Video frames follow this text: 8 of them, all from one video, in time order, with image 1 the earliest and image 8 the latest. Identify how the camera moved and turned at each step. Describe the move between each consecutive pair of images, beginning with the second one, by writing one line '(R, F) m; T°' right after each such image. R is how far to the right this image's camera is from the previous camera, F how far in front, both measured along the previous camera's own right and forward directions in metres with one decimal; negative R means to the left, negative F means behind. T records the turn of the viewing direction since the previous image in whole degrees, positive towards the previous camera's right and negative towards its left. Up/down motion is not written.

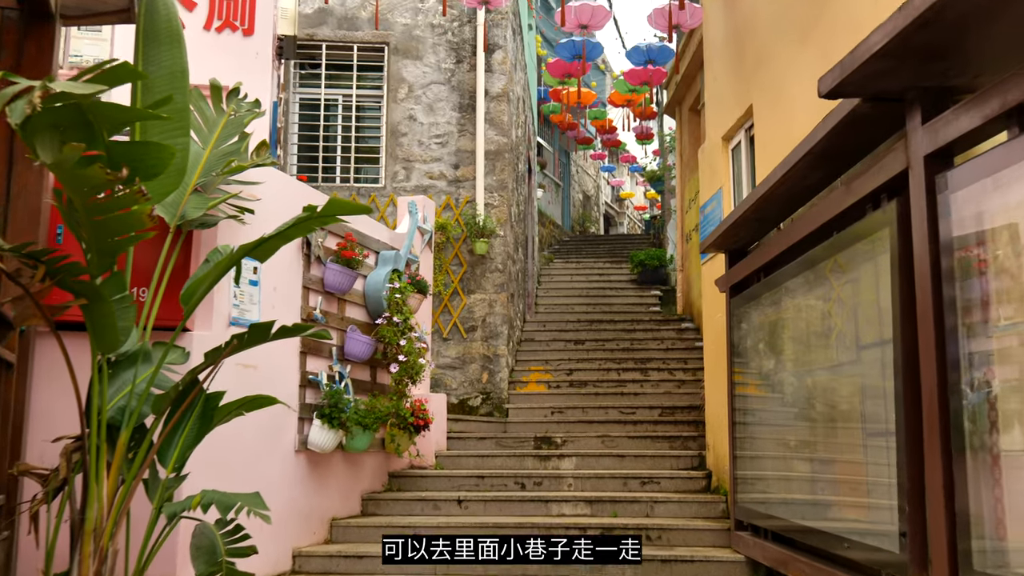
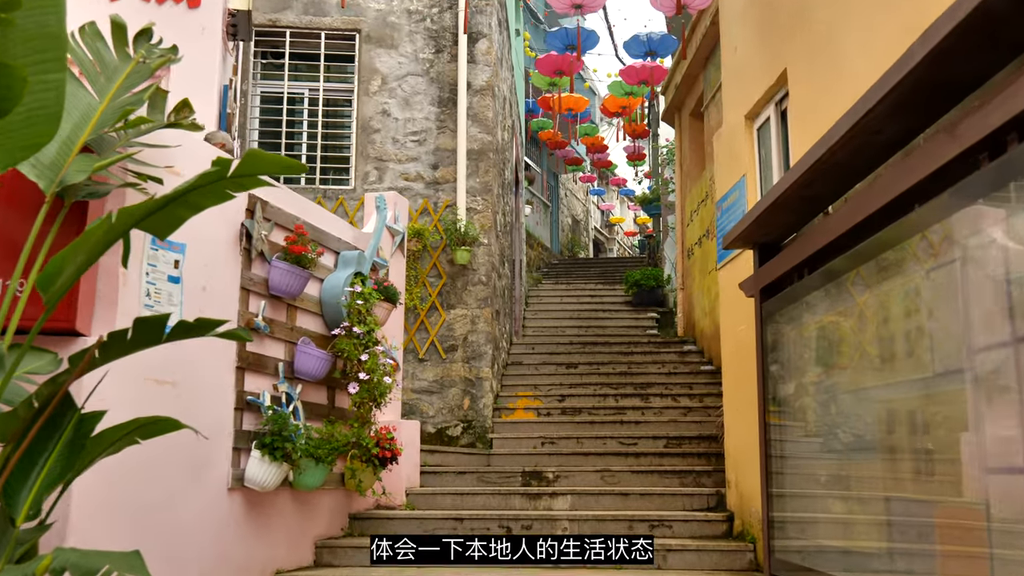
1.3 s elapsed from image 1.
(0.0, +1.0) m; +1°
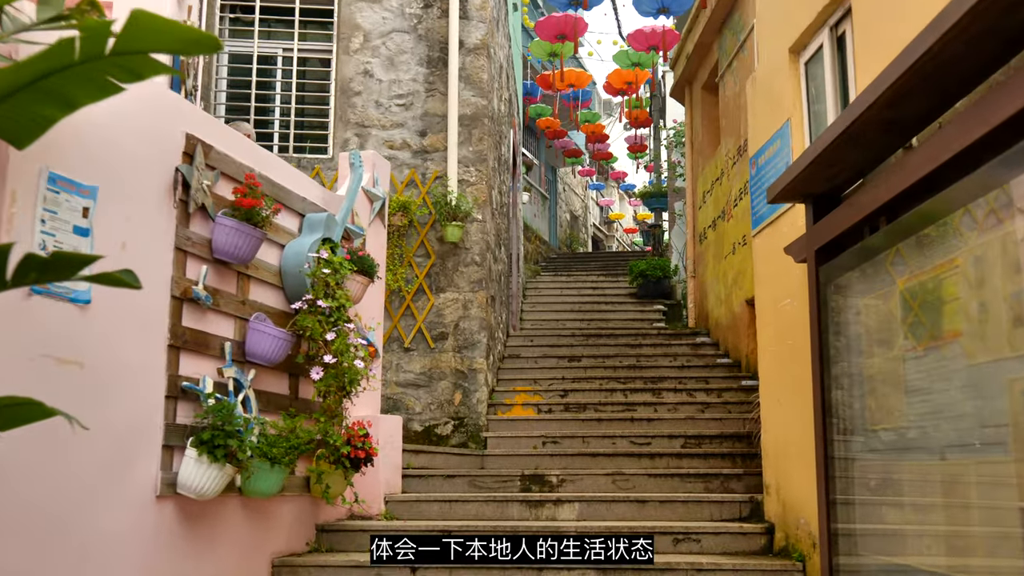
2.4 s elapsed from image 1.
(0.0, +0.9) m; 0°
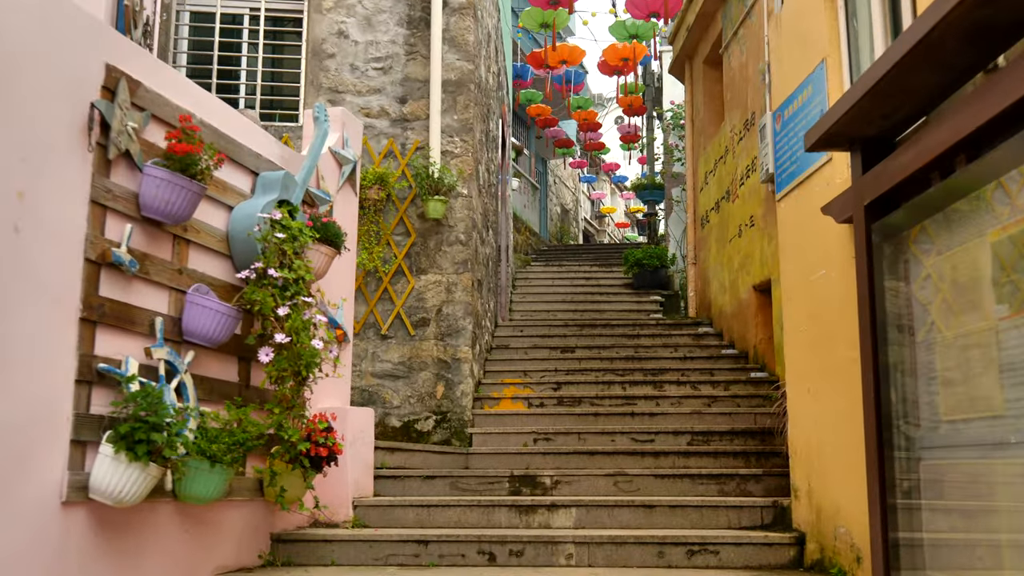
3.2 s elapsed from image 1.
(0.0, +0.7) m; +1°
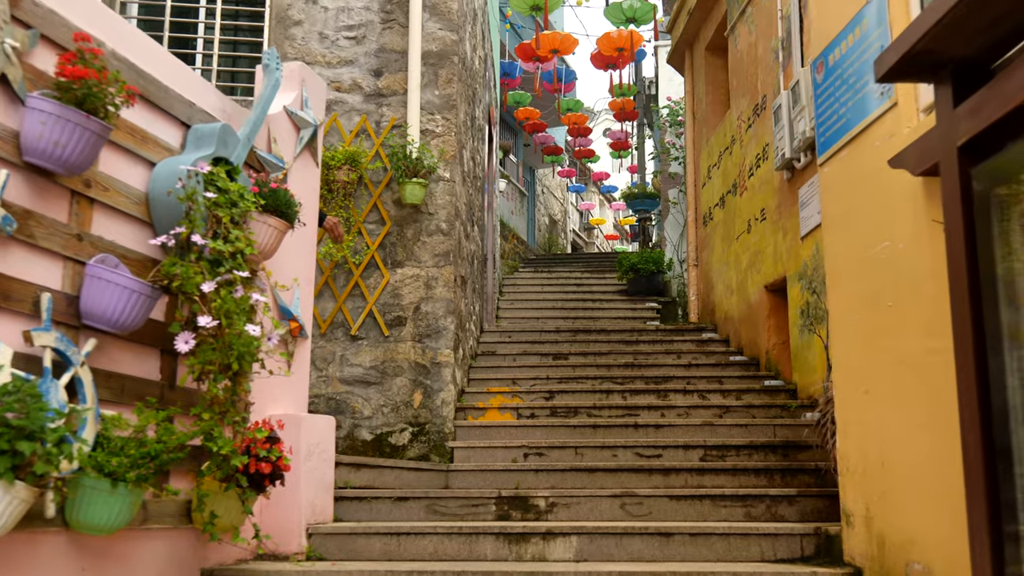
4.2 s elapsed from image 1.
(0.0, +0.8) m; +1°
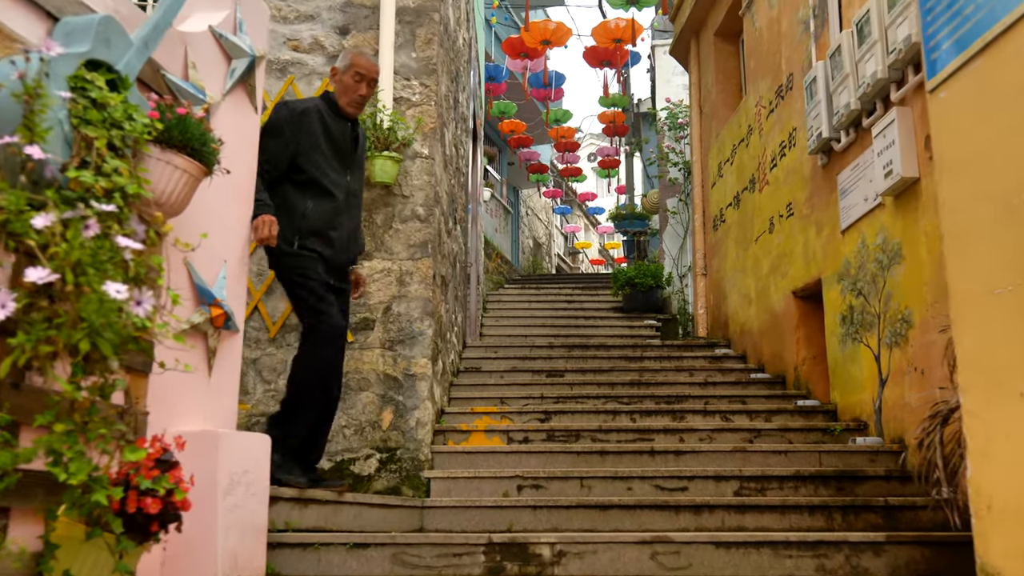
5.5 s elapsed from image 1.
(0.0, +1.0) m; +1°
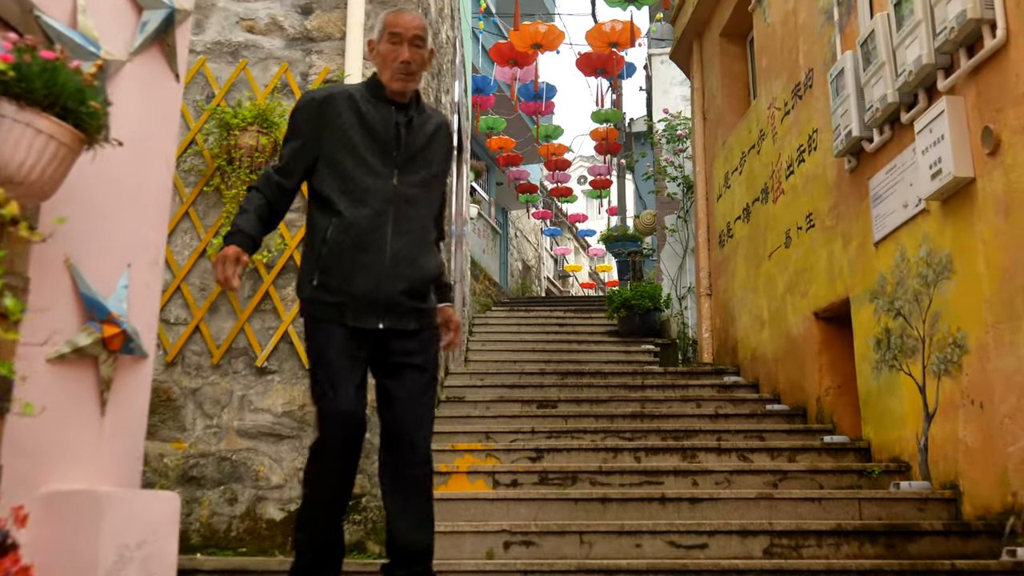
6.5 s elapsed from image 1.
(0.0, +0.7) m; +1°
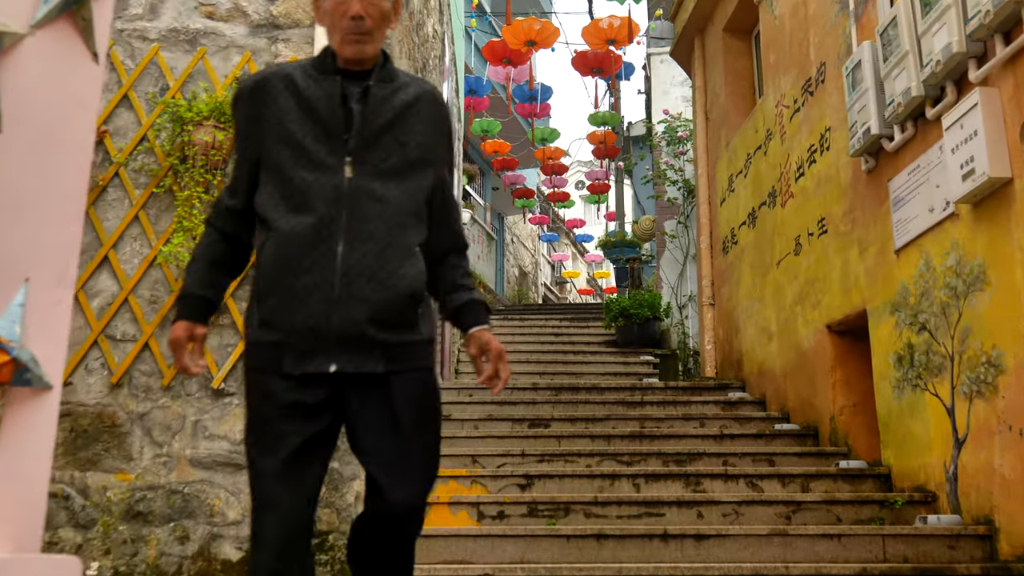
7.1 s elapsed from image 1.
(0.0, +0.4) m; 0°
